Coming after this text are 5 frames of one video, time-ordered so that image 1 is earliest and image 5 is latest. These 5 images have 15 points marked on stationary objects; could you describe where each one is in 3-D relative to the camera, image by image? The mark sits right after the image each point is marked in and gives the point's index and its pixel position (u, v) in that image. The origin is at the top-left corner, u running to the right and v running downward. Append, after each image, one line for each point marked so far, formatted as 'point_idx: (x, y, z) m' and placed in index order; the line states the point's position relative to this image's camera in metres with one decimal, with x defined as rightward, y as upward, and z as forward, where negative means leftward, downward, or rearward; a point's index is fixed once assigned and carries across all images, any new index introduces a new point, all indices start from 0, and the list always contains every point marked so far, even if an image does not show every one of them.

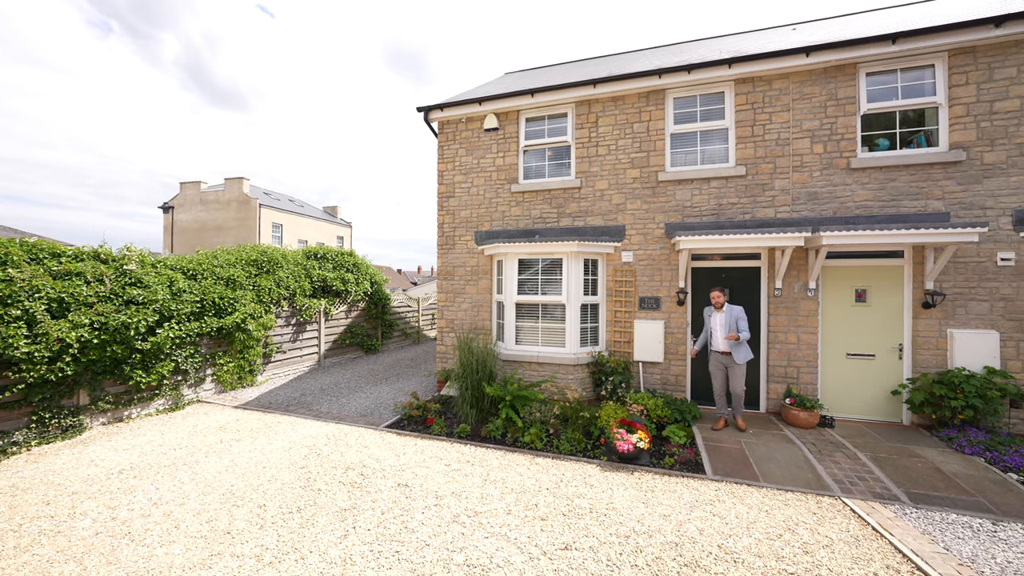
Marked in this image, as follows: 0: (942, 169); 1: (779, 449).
0: (+5.6, +1.5, +4.8) m
1: (+3.2, -1.9, +4.4) m
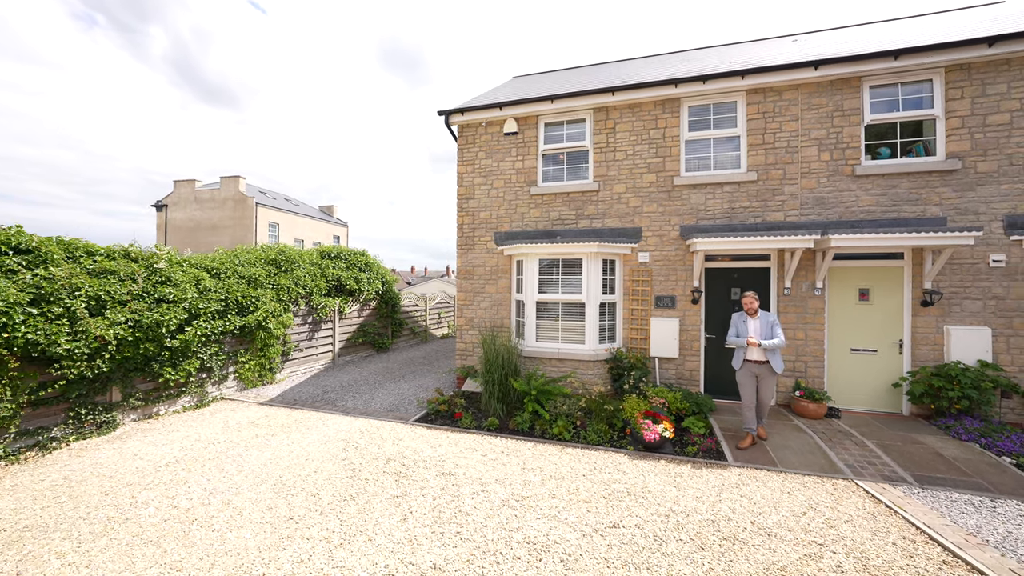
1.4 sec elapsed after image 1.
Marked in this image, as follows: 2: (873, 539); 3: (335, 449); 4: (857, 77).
0: (+5.9, +1.5, +5.2) m
1: (+3.6, -1.9, +4.7) m
2: (+2.9, -2.0, +3.0) m
3: (-2.2, -2.0, +4.6) m
4: (+5.1, +3.1, +5.5) m
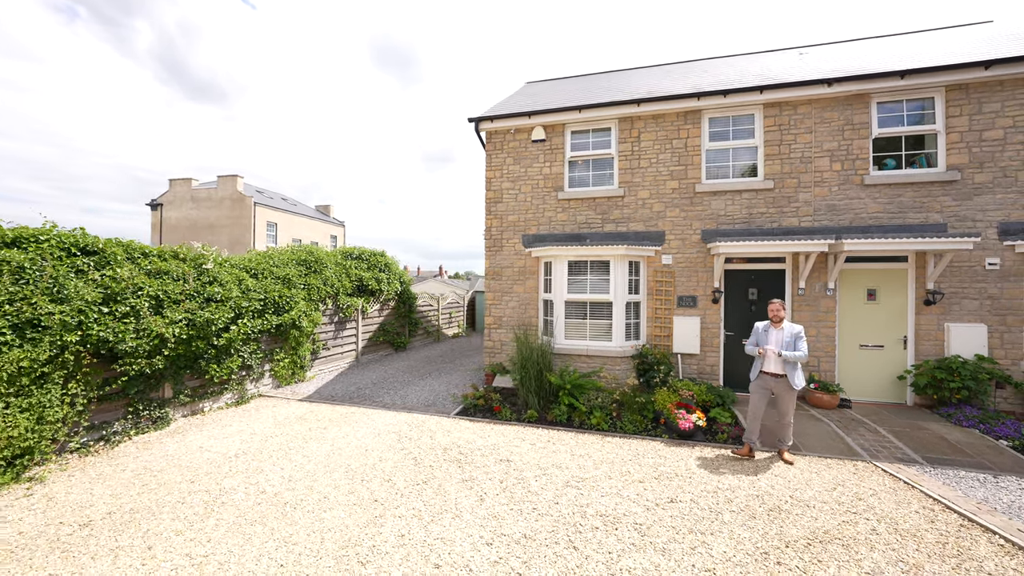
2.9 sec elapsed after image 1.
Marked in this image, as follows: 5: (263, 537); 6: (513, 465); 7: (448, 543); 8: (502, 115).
0: (+6.5, +1.5, +5.7) m
1: (+4.2, -1.9, +5.2) m
2: (+3.5, -2.0, +3.4) m
3: (-1.6, -2.0, +4.9) m
4: (+5.6, +3.1, +5.9) m
5: (-2.0, -2.0, +3.0) m
6: (0.0, -2.0, +4.1) m
7: (-0.5, -1.9, +2.8) m
8: (-0.2, +3.3, +7.2) m
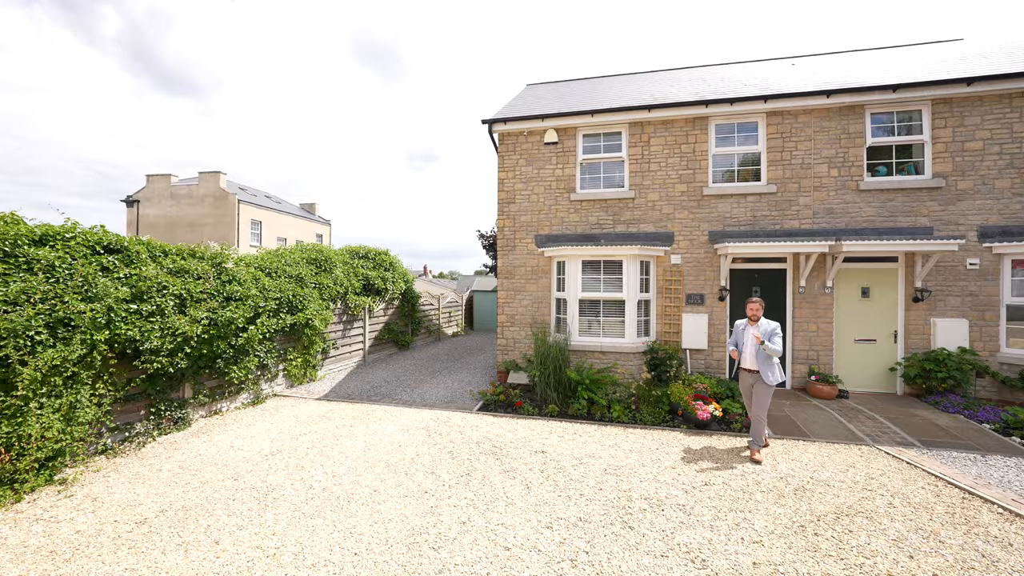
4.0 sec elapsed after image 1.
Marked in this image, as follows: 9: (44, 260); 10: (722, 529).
0: (+6.8, +1.6, +6.1) m
1: (+4.5, -1.9, +5.5) m
2: (+4.0, -2.0, +3.7) m
3: (-1.2, -2.0, +5.0) m
4: (+5.9, +3.1, +6.3) m
5: (-1.5, -2.0, +3.0) m
6: (+0.4, -1.9, +4.3) m
7: (0.0, -1.9, +3.0) m
8: (+0.1, +3.4, +7.3) m
9: (-4.9, +0.3, +3.9) m
10: (+1.7, -1.9, +3.0) m
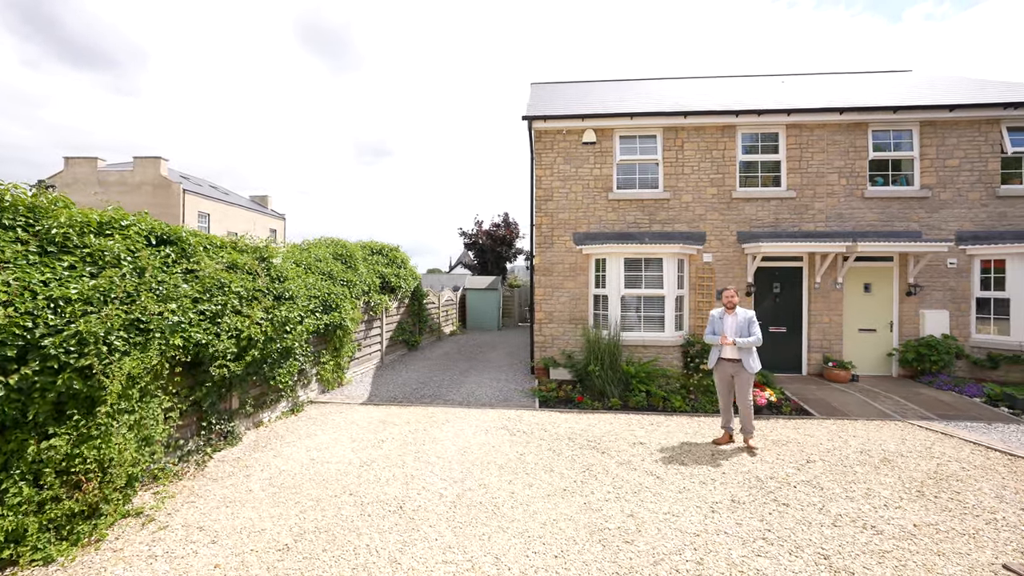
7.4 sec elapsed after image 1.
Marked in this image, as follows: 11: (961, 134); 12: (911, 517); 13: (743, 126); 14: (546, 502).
0: (+7.7, +1.7, +7.1) m
1: (+5.5, -1.8, +6.2) m
2: (+5.2, -1.9, +4.3) m
3: (-0.1, -1.9, +4.9) m
4: (+6.8, +3.2, +7.2) m
5: (-0.1, -1.9, +2.9) m
6: (+1.6, -1.9, +4.5) m
7: (+1.4, -1.9, +3.1) m
8: (+0.8, +3.4, +7.4) m
9: (-3.6, +0.3, +3.3) m
10: (+3.0, -1.9, +3.3) m
11: (+8.5, +2.9, +7.1) m
12: (+3.2, -1.8, +3.0) m
13: (+4.5, +3.2, +7.4) m
14: (+0.3, -1.9, +3.3) m
